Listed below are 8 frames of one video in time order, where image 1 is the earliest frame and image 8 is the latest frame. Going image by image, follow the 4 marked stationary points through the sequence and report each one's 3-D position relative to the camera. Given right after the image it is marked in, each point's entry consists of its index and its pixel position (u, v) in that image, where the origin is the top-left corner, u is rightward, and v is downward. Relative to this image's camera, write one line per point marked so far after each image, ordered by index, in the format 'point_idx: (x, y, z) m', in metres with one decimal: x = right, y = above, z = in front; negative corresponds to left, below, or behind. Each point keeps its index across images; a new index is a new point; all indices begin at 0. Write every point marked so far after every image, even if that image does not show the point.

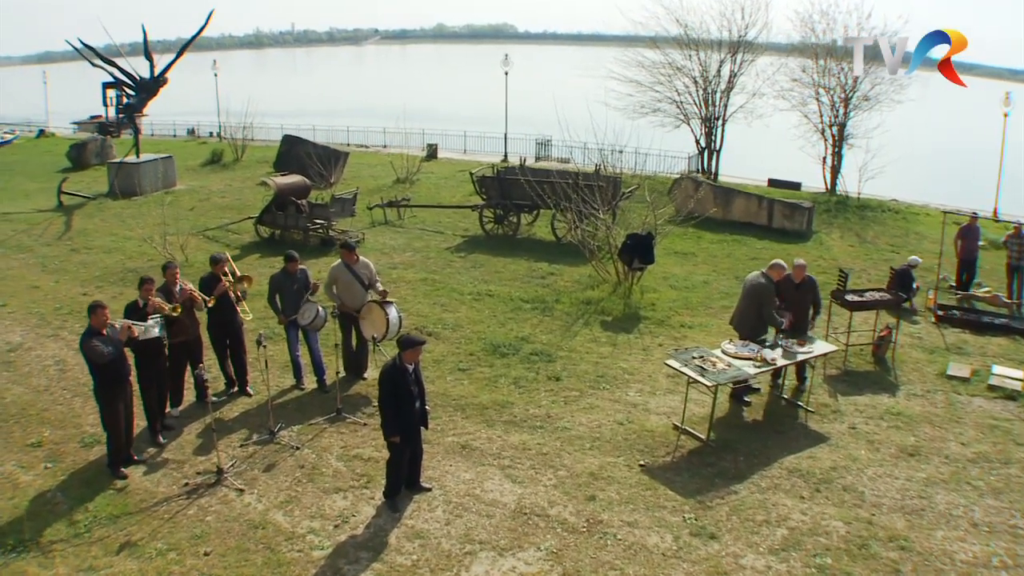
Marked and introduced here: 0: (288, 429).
0: (-1.4, -0.9, +8.5) m
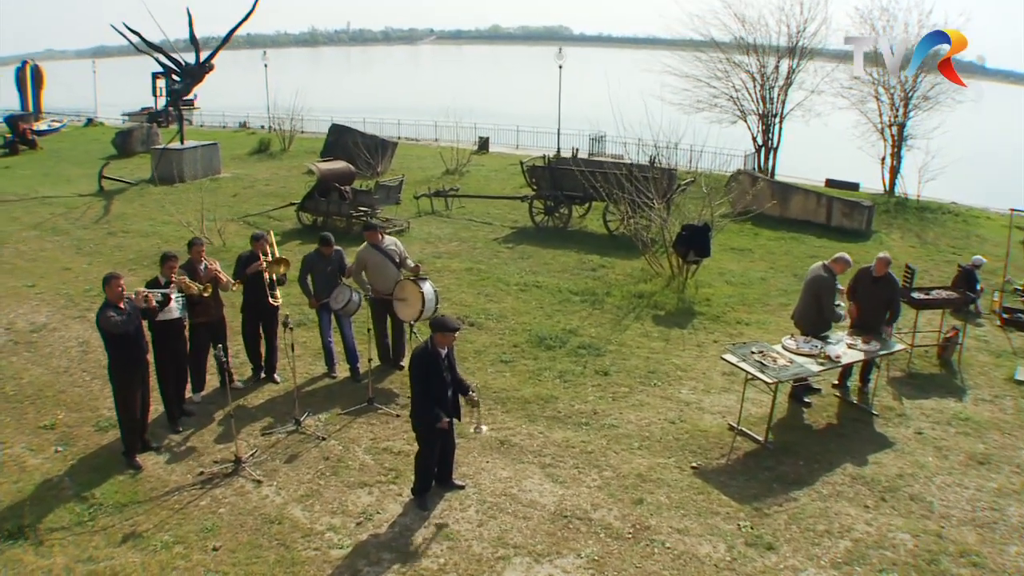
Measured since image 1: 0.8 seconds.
0: (-1.1, -0.8, +7.9) m
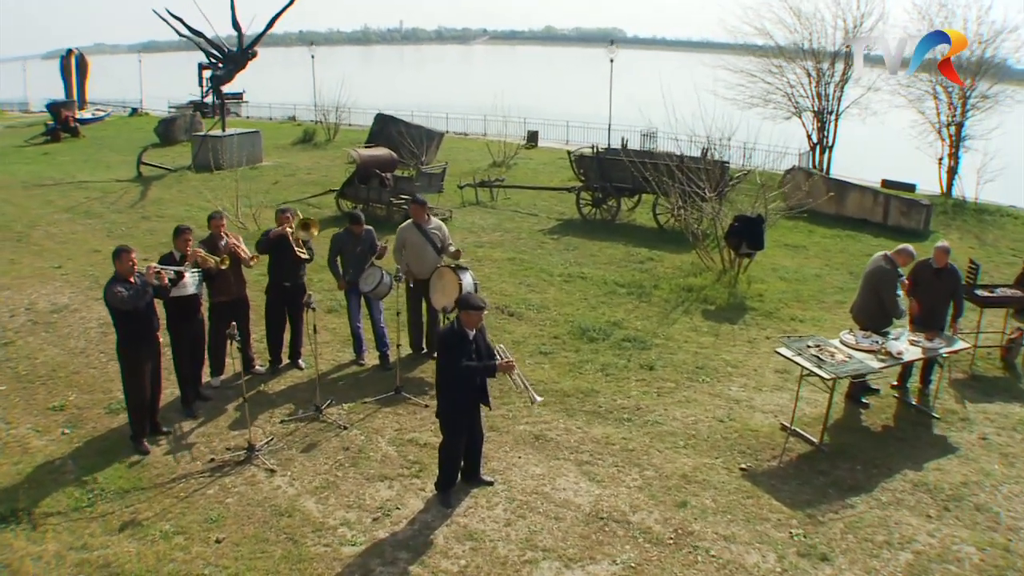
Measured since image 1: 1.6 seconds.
0: (-0.9, -0.7, +7.4) m
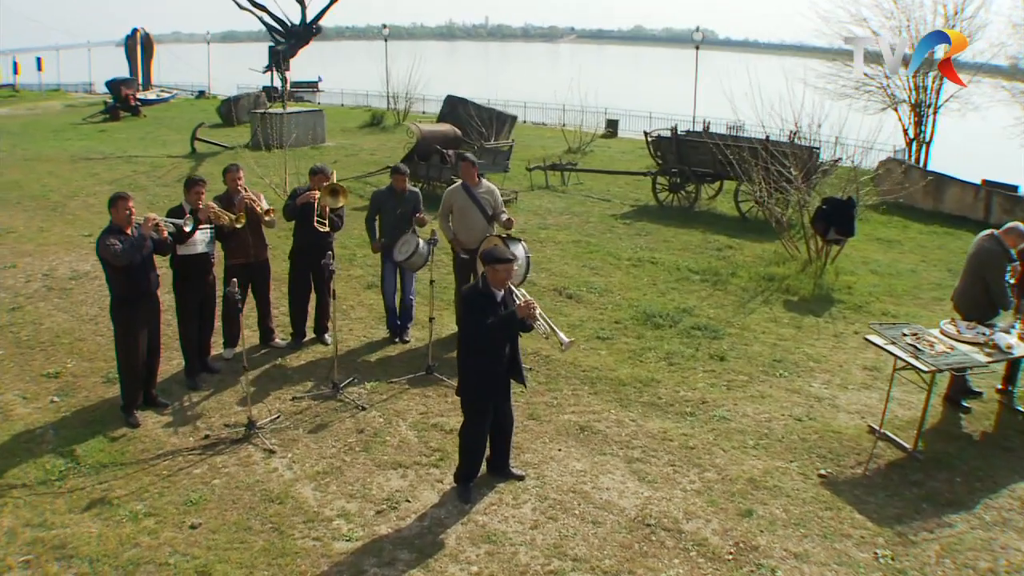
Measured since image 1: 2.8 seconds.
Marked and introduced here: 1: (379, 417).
0: (-0.7, -0.5, +6.5) m
1: (-0.6, -0.6, +6.2) m
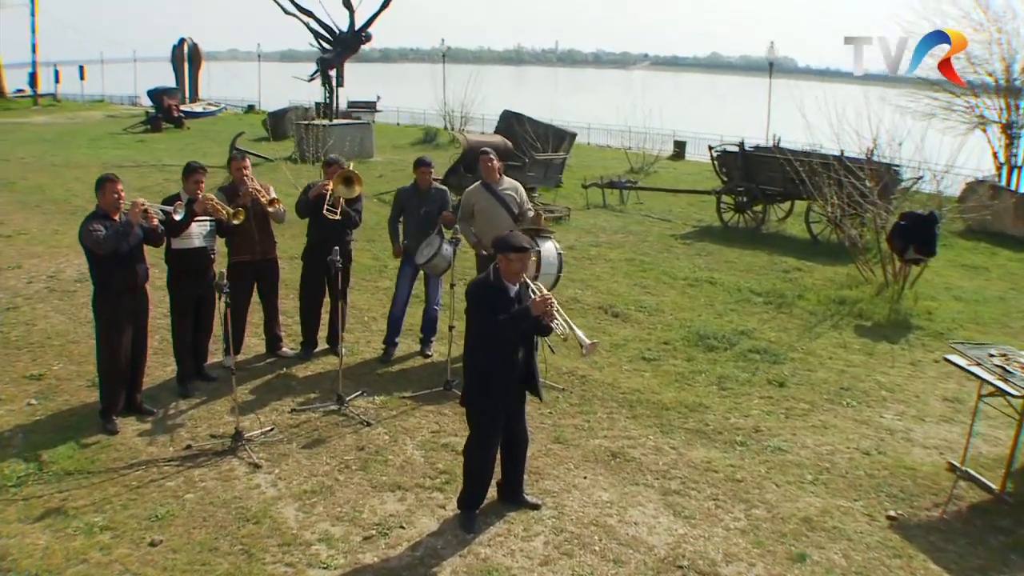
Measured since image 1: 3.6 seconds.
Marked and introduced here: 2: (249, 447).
0: (-0.6, -0.5, +5.7) m
1: (-0.5, -0.6, +5.5) m
2: (-1.0, -0.6, +5.3) m
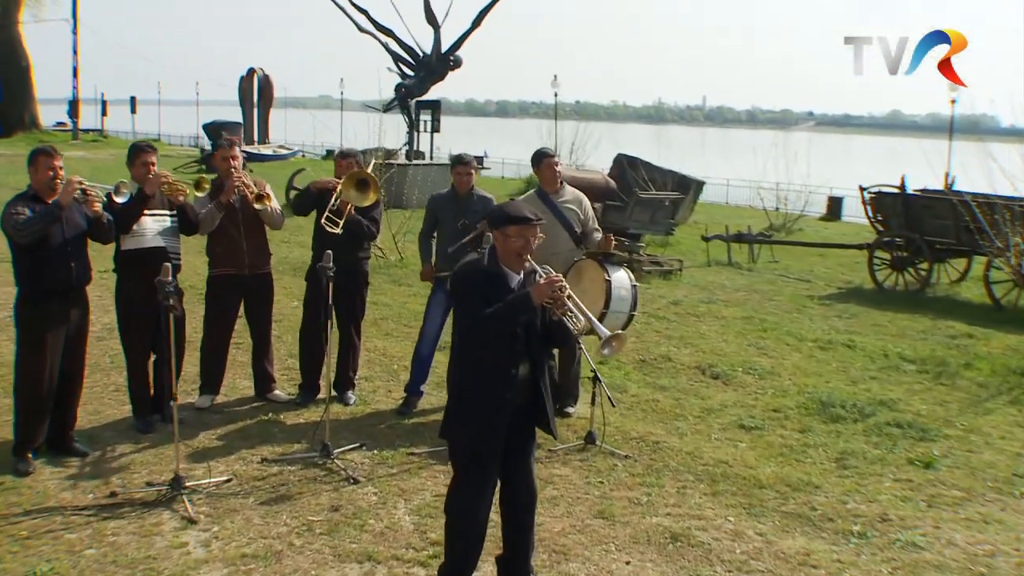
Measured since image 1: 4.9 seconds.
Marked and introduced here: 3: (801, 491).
0: (-0.5, -0.6, +4.5) m
1: (-0.4, -0.7, +4.3) m
2: (-1.0, -0.7, +4.1) m
3: (+1.0, -0.7, +4.5) m
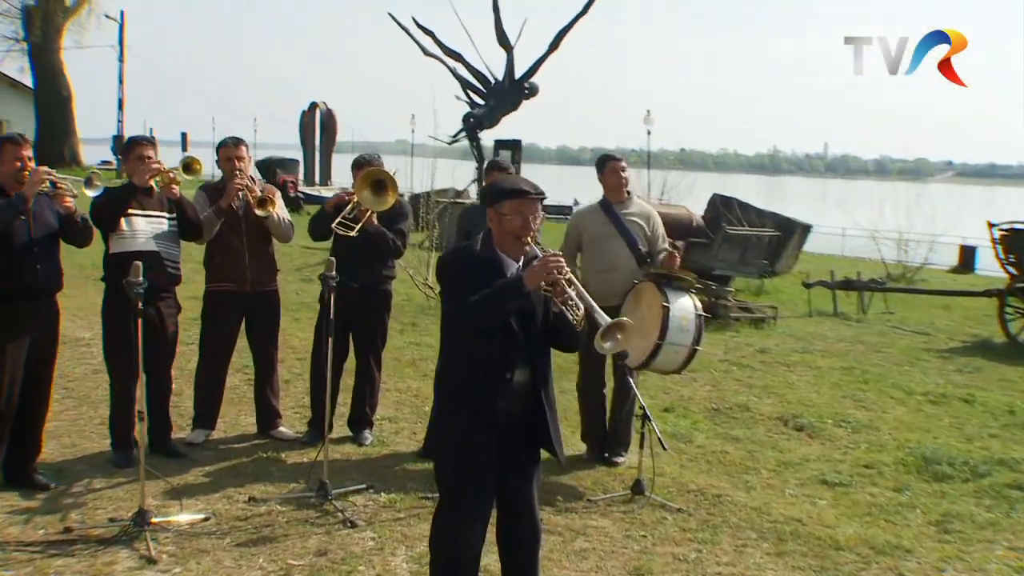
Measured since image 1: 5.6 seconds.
0: (-0.3, -0.6, +3.9) m
1: (-0.3, -0.7, +3.7) m
2: (-0.9, -0.7, +3.6) m
3: (+1.1, -0.8, +3.8) m
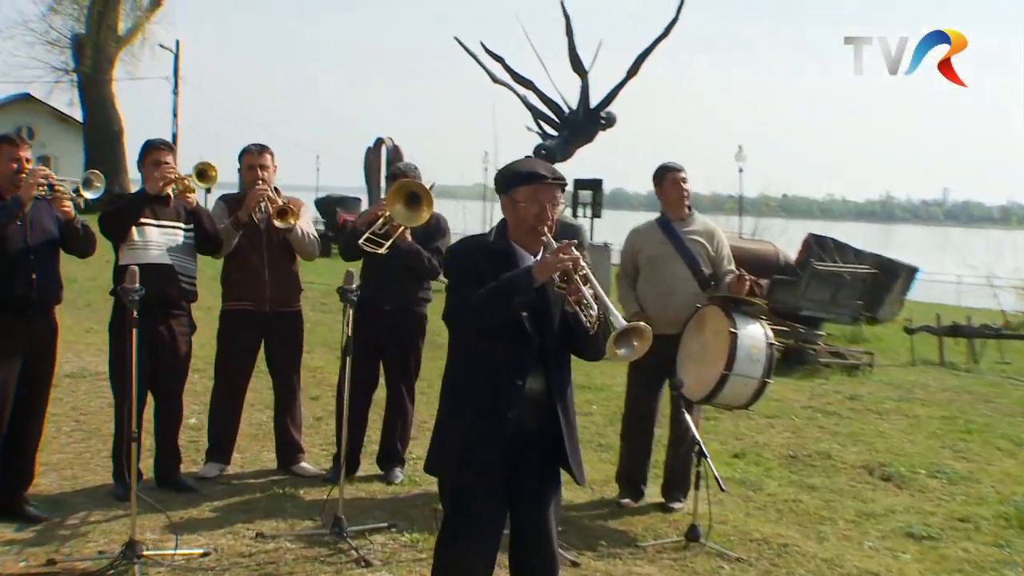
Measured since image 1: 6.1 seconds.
0: (-0.2, -0.7, +3.5) m
1: (-0.3, -0.7, +3.3) m
2: (-0.8, -0.7, +3.3) m
3: (+1.2, -0.8, +3.2) m
